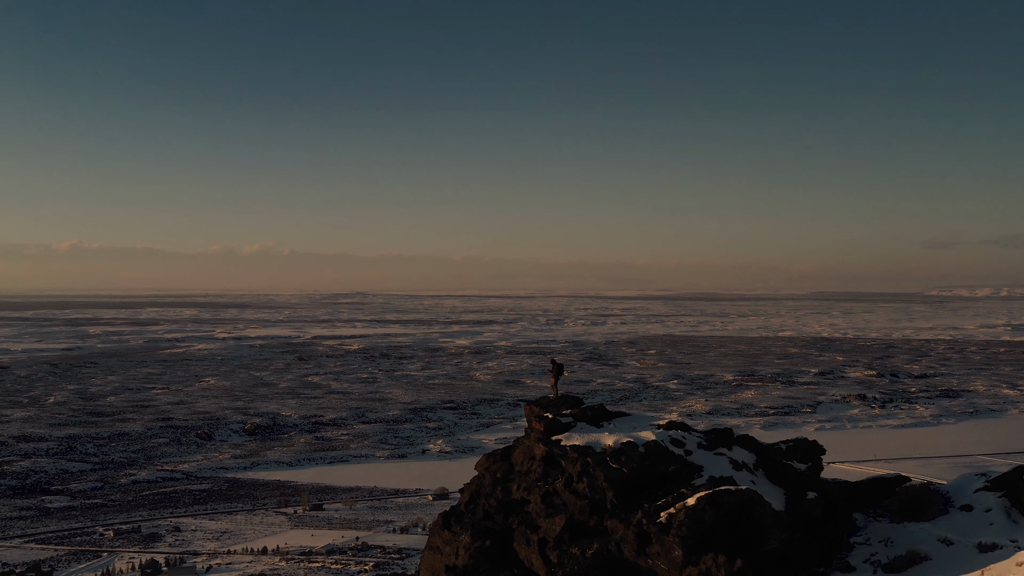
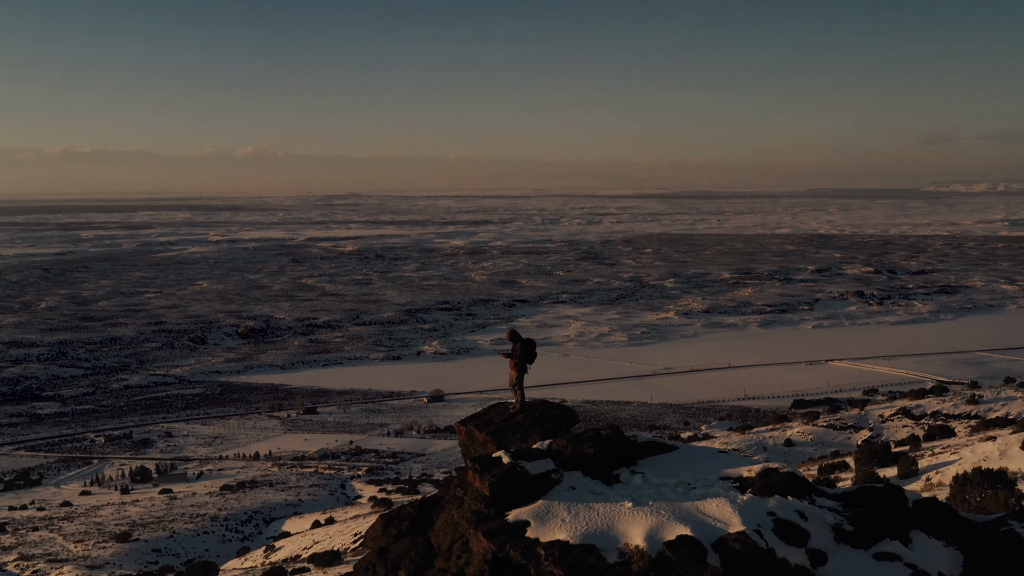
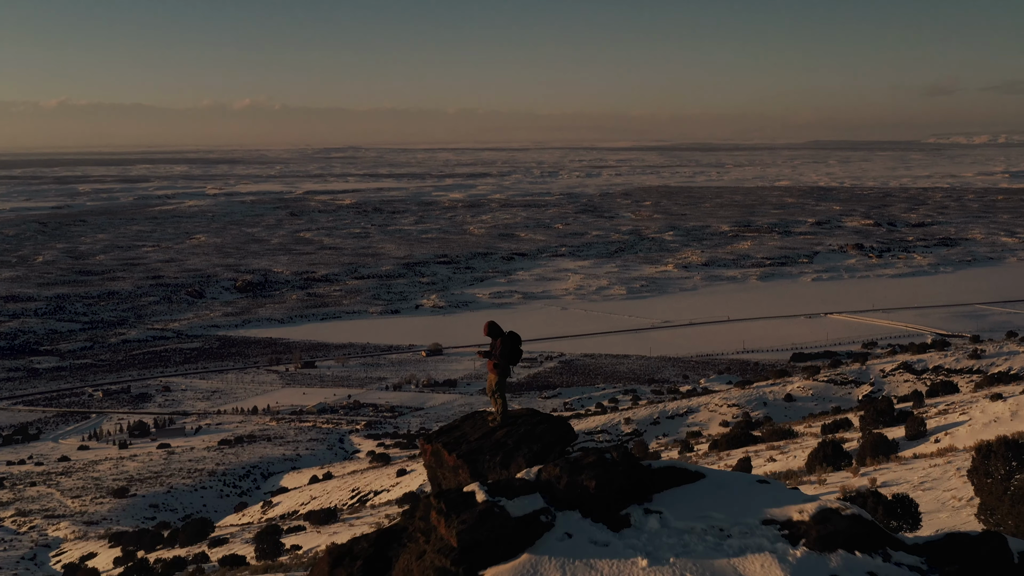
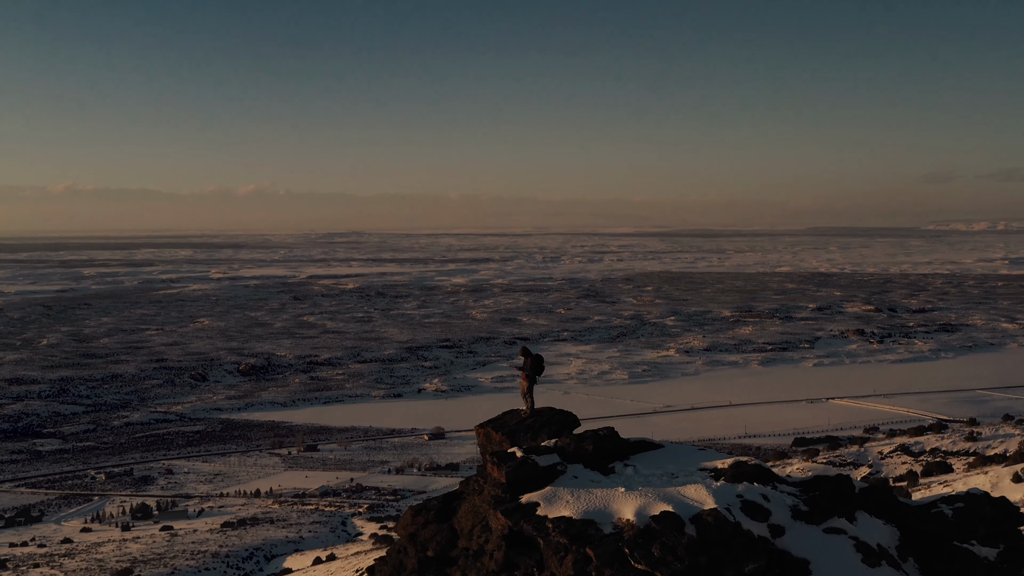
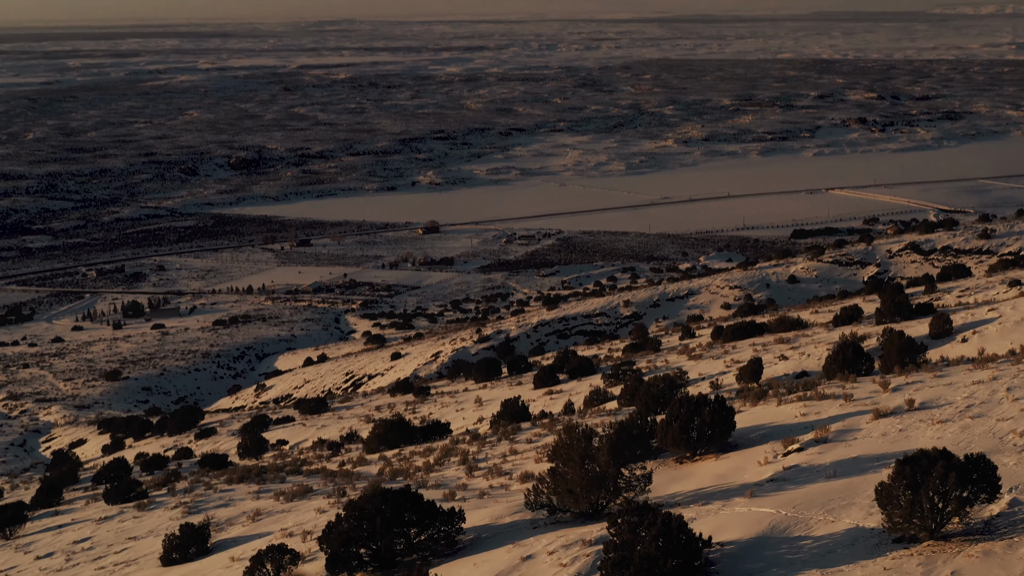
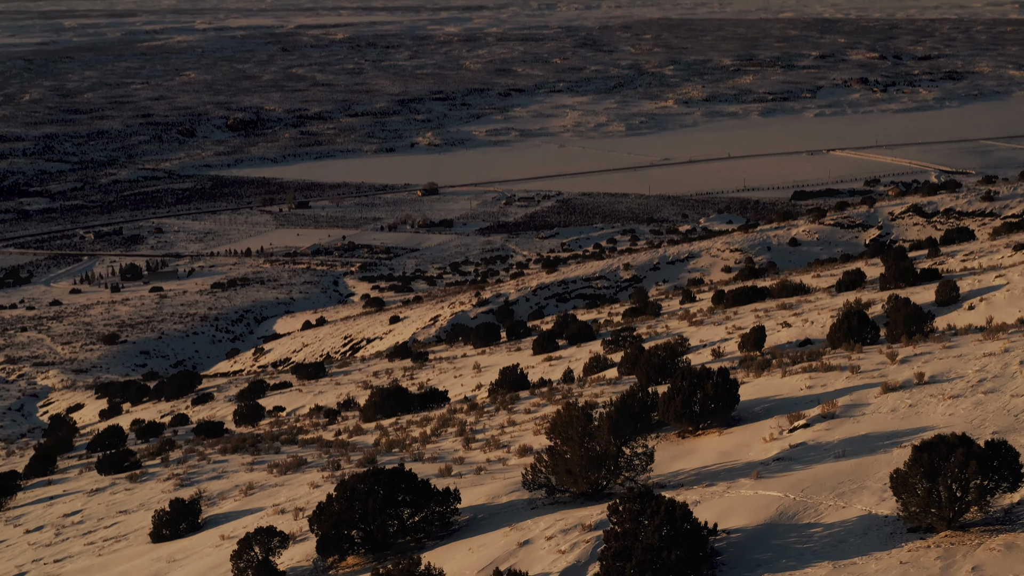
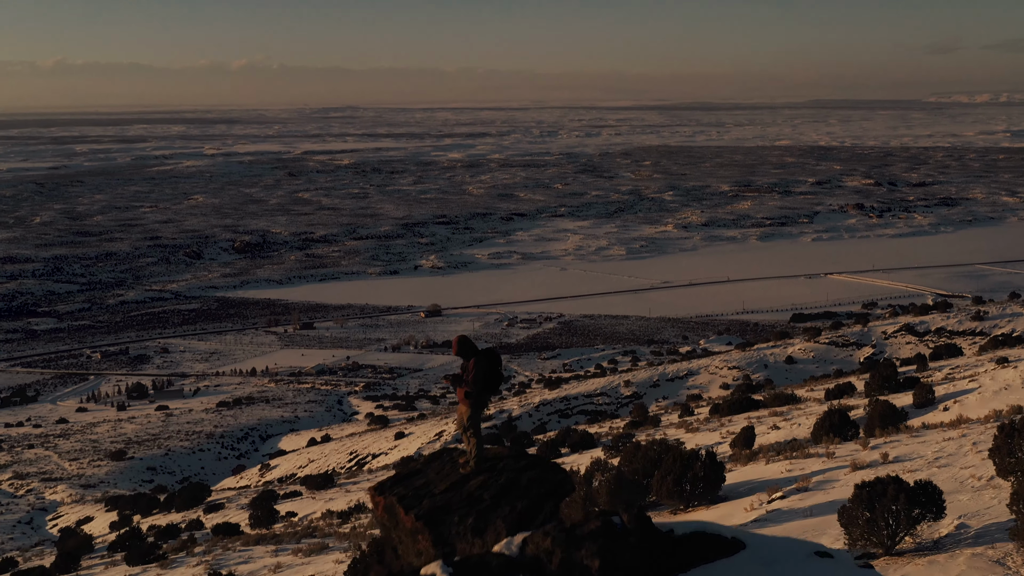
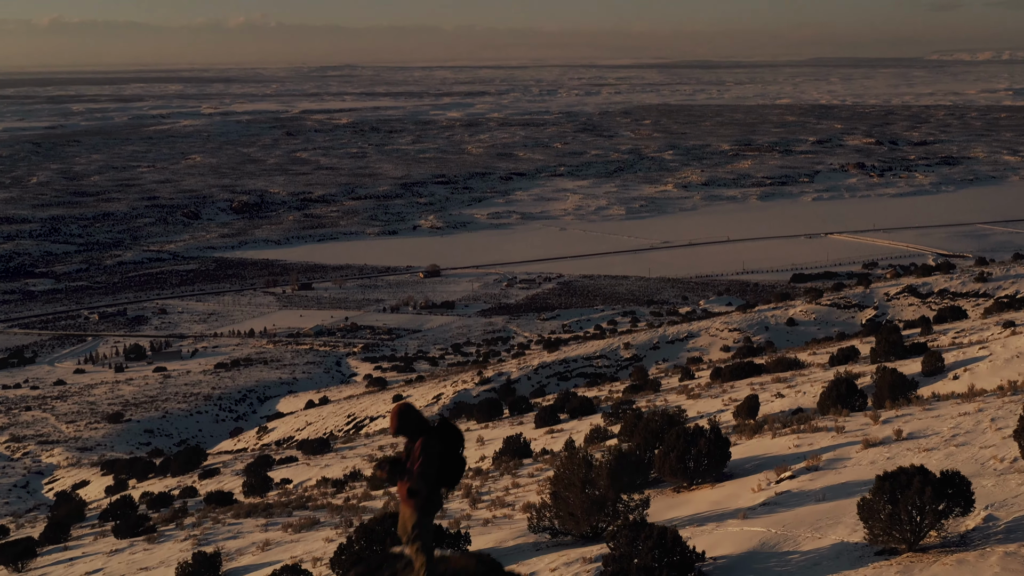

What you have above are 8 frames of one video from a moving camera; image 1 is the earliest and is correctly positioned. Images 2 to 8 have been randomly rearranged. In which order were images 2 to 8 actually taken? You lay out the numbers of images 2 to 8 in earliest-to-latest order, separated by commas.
4, 2, 3, 7, 8, 5, 6
